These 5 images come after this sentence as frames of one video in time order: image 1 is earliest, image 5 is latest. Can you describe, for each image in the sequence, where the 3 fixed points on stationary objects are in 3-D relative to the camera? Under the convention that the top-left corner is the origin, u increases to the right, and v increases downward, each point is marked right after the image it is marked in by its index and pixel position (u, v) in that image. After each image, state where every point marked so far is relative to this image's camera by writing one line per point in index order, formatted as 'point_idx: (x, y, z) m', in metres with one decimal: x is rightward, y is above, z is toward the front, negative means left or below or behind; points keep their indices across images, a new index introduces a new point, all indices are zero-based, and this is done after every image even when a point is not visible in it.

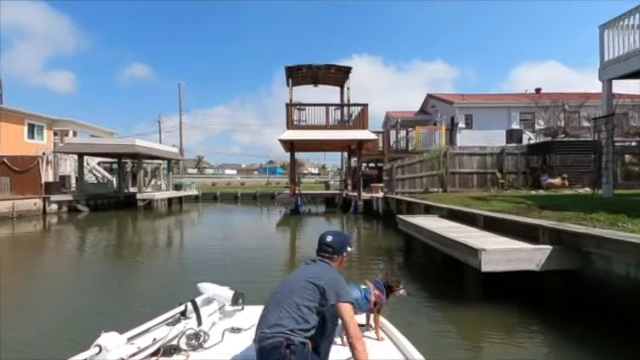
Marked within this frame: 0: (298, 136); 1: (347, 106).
0: (-0.7, +1.4, +15.8) m
1: (+0.8, +2.4, +16.2) m
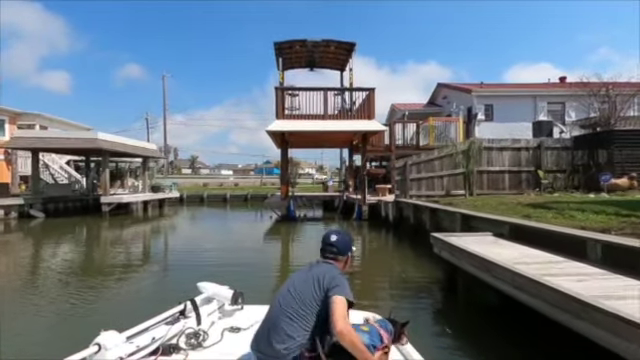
0: (-0.8, +1.4, +13.0) m
1: (+0.8, +2.4, +13.5) m
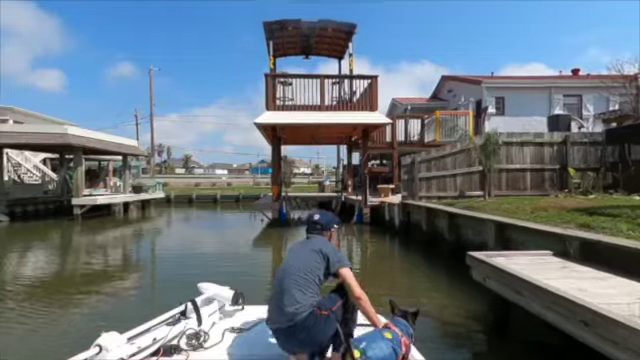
0: (-0.9, +1.4, +11.5) m
1: (+0.7, +2.4, +12.0) m
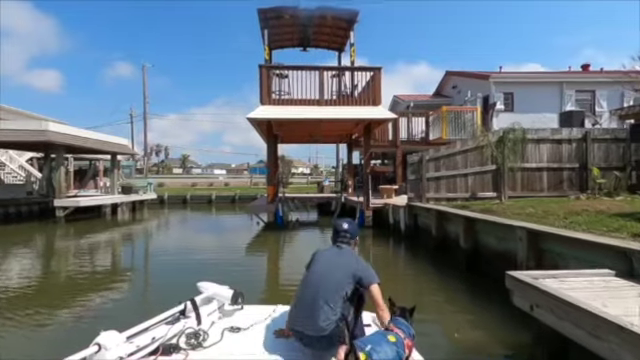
0: (-0.9, +1.4, +10.7) m
1: (+0.6, +2.4, +11.1) m
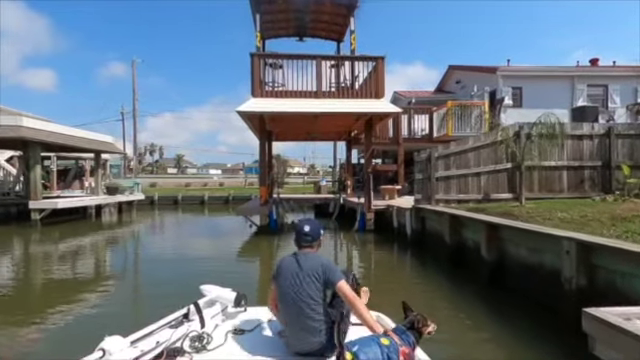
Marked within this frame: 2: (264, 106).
0: (-1.0, +1.4, +9.7) m
1: (+0.6, +2.4, +10.2) m
2: (-1.1, +1.4, +9.9) m
